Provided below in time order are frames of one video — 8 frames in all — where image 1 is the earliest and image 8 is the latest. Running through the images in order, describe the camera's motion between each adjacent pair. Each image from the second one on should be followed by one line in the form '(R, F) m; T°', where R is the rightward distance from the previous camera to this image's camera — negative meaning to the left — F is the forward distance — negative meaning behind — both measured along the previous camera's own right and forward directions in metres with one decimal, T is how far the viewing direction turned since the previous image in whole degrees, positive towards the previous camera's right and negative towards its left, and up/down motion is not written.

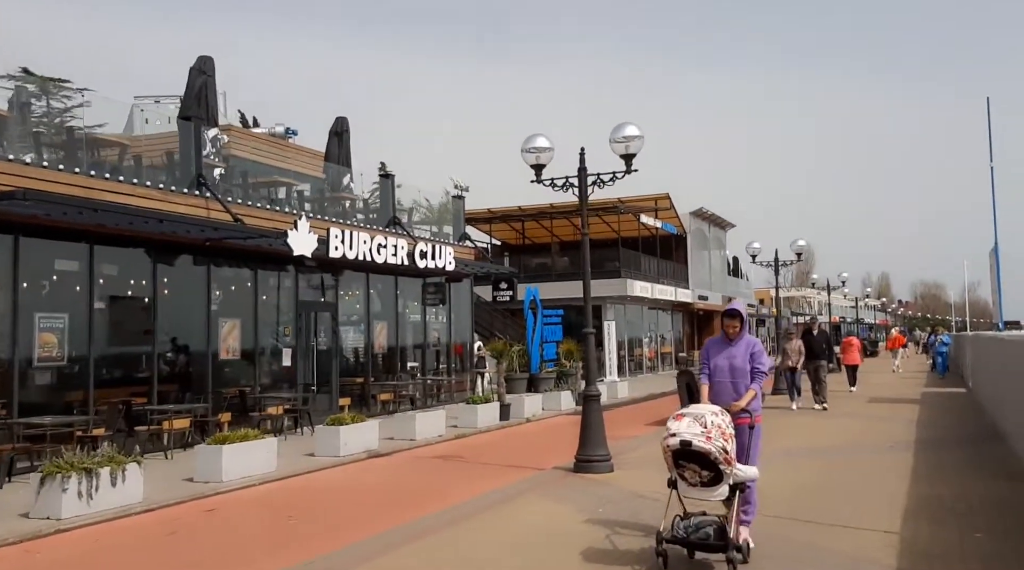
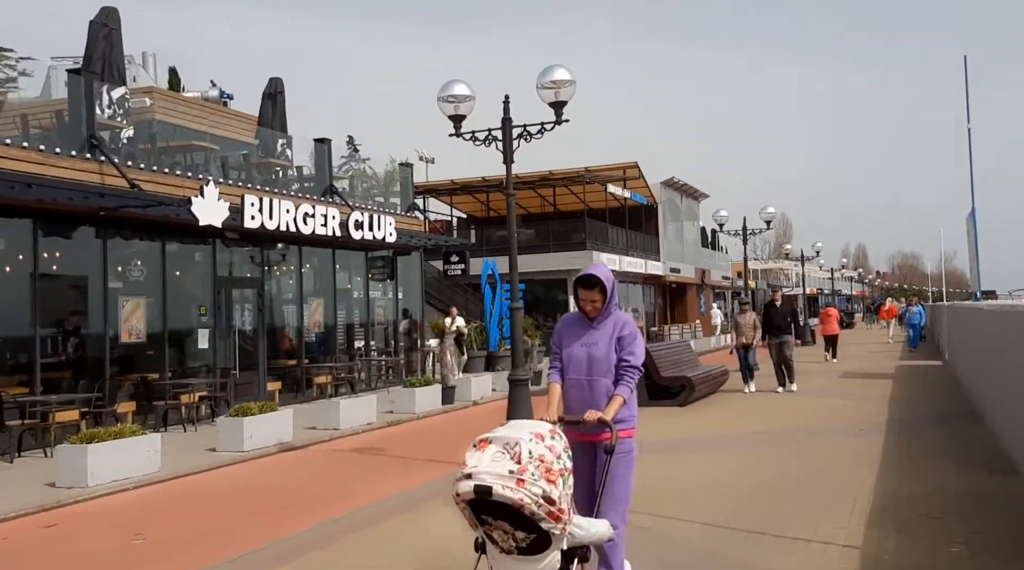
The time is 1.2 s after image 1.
(+0.7, +1.3) m; +1°
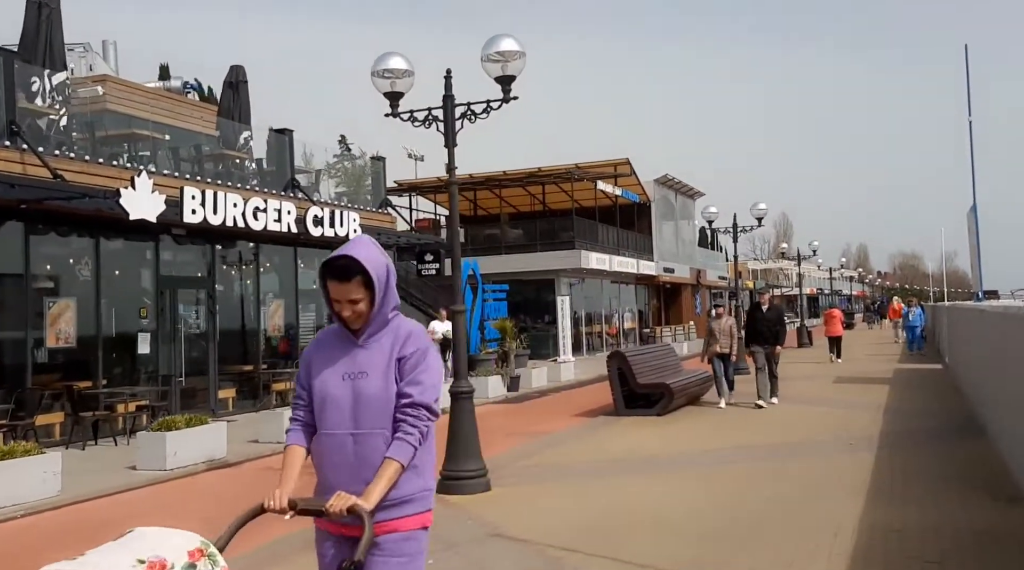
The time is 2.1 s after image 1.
(+0.5, +1.1) m; 0°
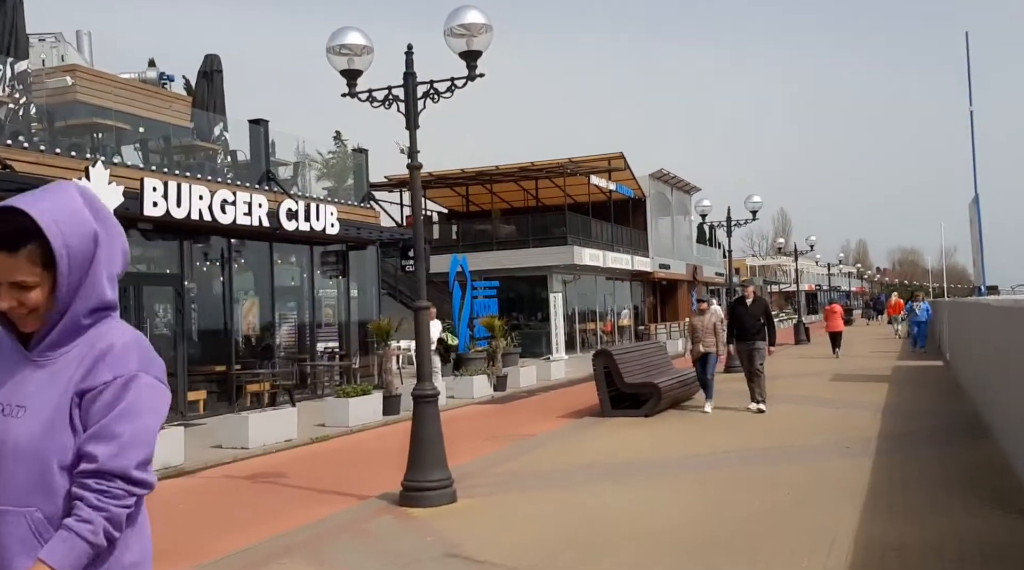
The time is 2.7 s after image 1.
(+0.3, +0.6) m; 0°
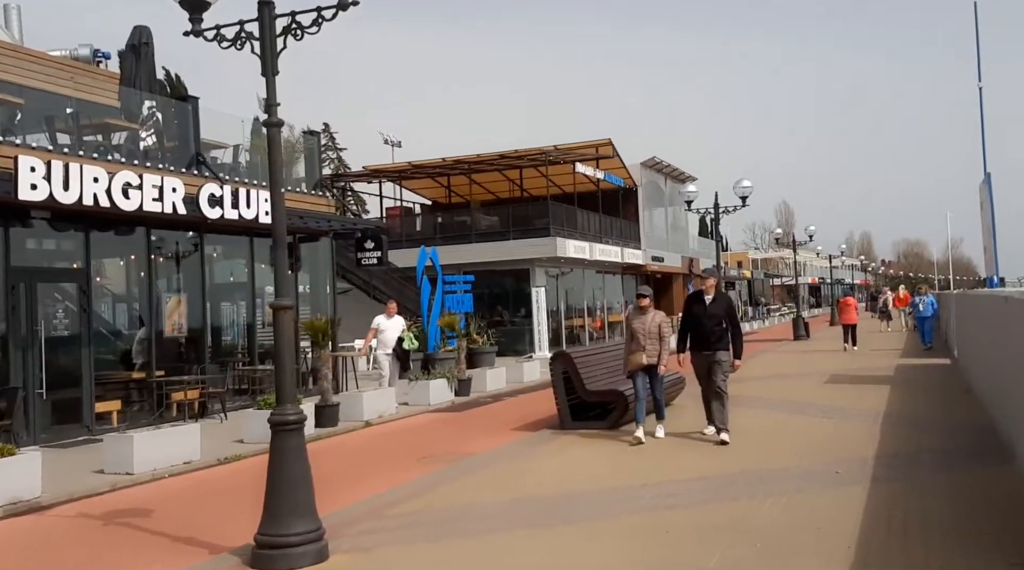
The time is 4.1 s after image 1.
(+0.7, +1.7) m; 0°
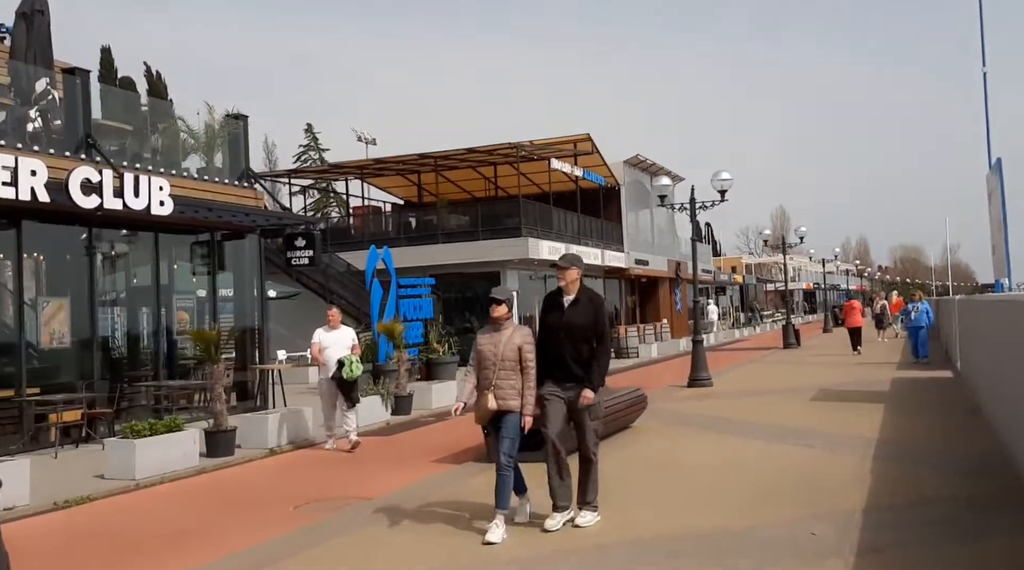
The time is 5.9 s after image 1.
(+0.8, +1.9) m; 0°
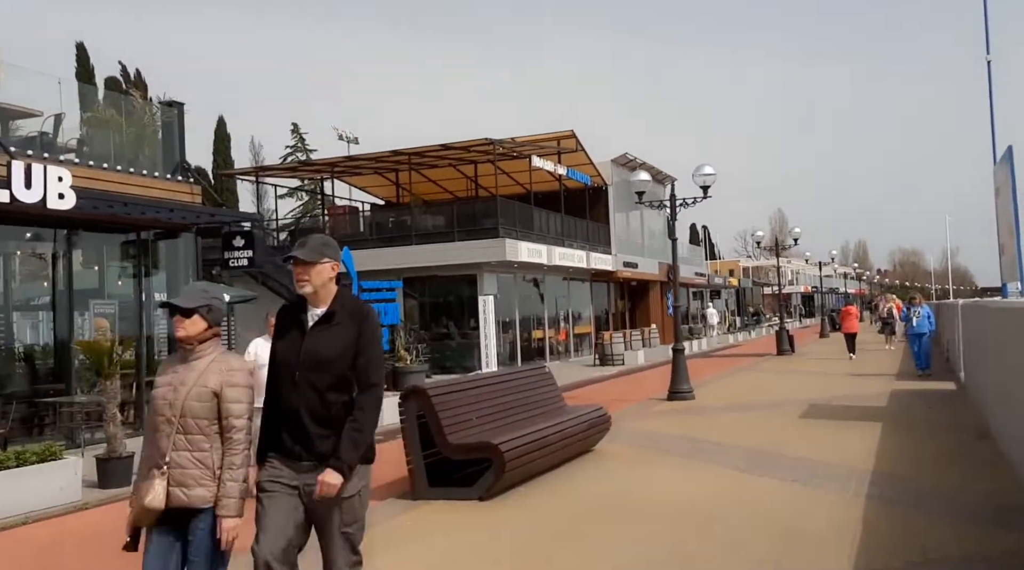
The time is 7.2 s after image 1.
(+0.6, +1.4) m; 0°
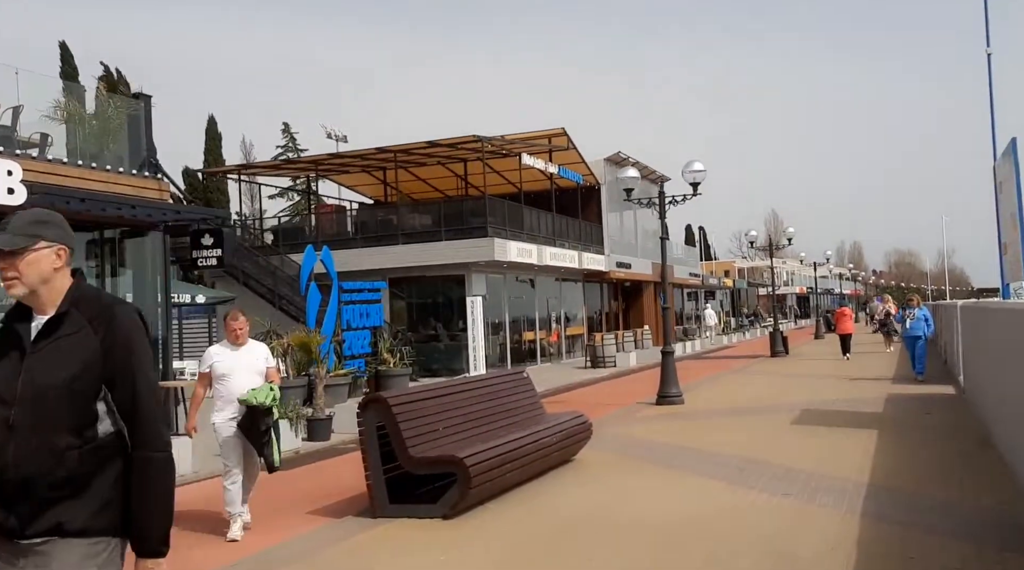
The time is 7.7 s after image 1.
(+0.2, +0.6) m; 0°
